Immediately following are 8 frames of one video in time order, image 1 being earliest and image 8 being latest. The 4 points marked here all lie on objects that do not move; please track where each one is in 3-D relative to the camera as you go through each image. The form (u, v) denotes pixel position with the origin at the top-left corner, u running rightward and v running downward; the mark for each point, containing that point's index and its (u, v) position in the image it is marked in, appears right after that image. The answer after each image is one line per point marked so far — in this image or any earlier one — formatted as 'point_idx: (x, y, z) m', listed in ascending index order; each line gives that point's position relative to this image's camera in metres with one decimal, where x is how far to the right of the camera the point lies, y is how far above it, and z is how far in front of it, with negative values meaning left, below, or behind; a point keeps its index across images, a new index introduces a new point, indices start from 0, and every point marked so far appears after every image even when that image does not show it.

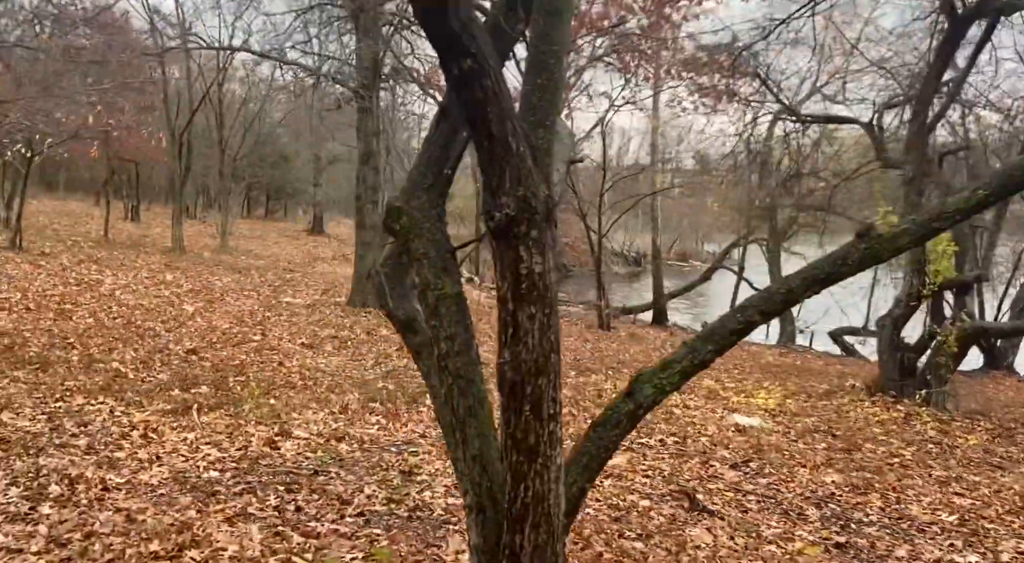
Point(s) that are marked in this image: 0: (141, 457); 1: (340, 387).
0: (-1.7, -0.8, +4.2) m
1: (-1.5, -0.9, +7.7) m
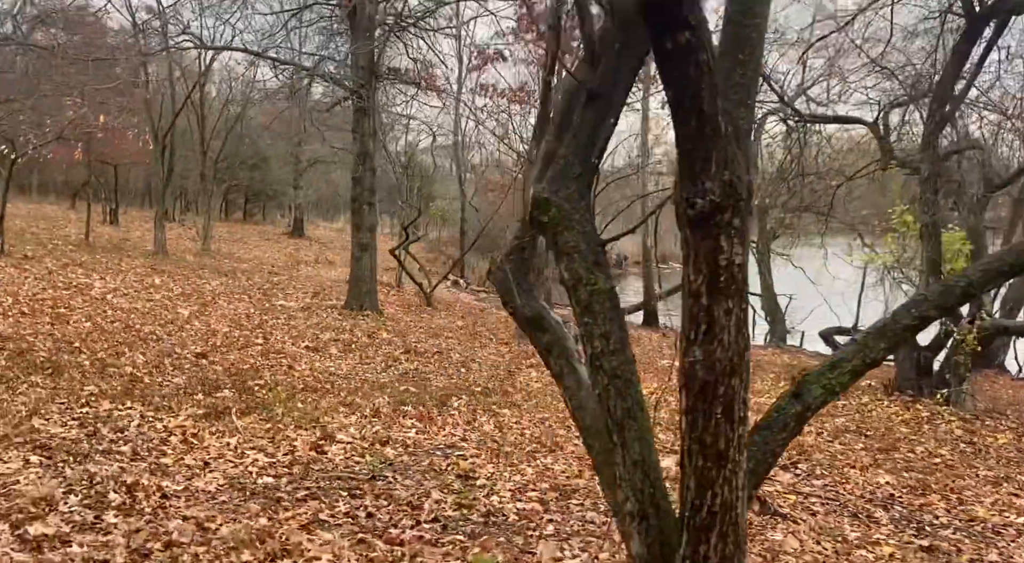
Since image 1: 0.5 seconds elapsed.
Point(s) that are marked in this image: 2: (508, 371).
0: (-1.5, -0.8, +4.1) m
1: (-1.3, -0.9, +7.6) m
2: (-0.1, -1.1, +10.8) m
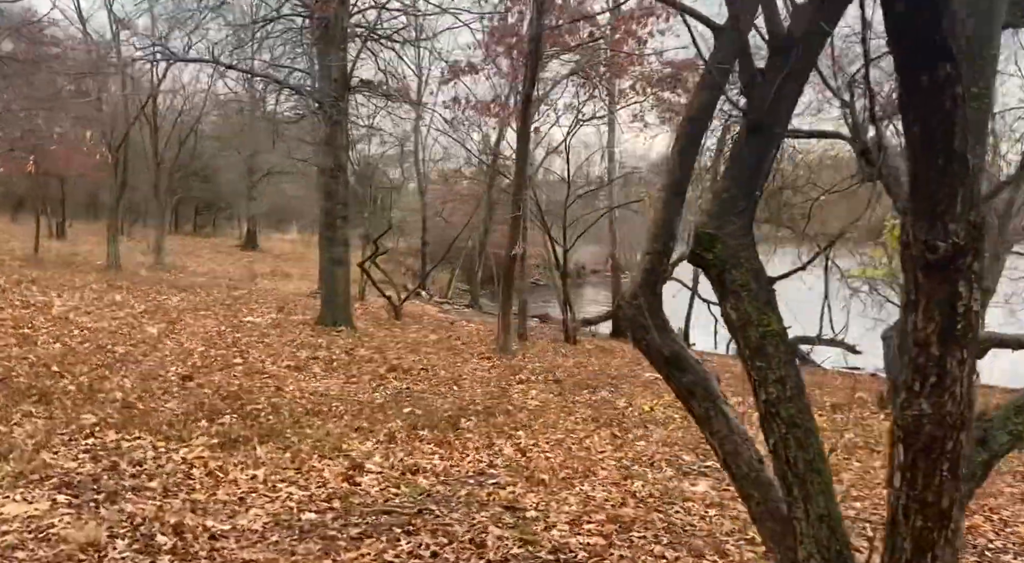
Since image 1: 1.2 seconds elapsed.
0: (-1.3, -1.0, +3.9) m
1: (-1.2, -1.1, +7.4) m
2: (-0.2, -1.3, +10.6) m
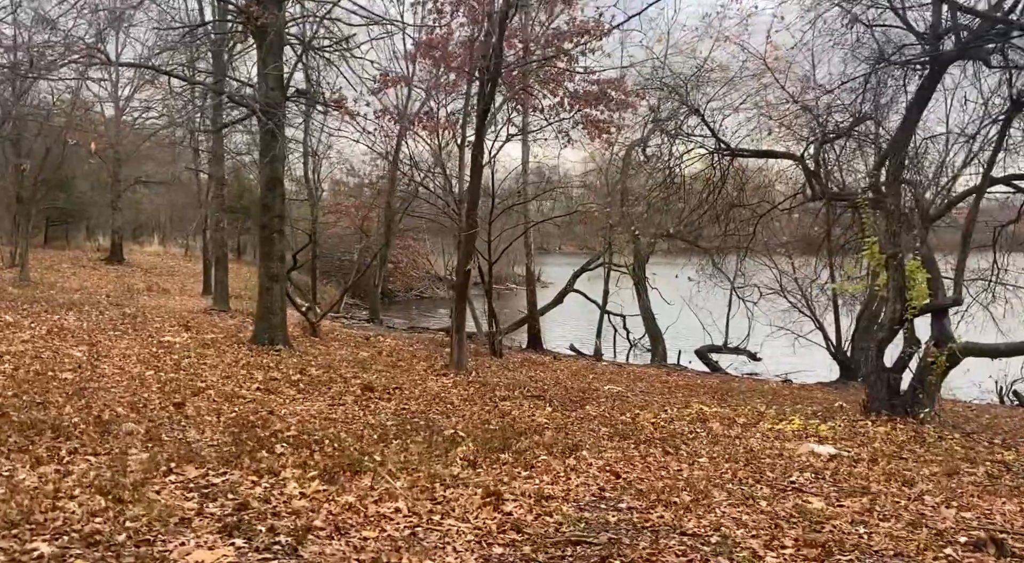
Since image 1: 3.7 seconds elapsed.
0: (-0.5, -1.1, +3.7) m
1: (-0.9, -1.3, +7.1) m
2: (-0.3, -1.5, +10.5) m
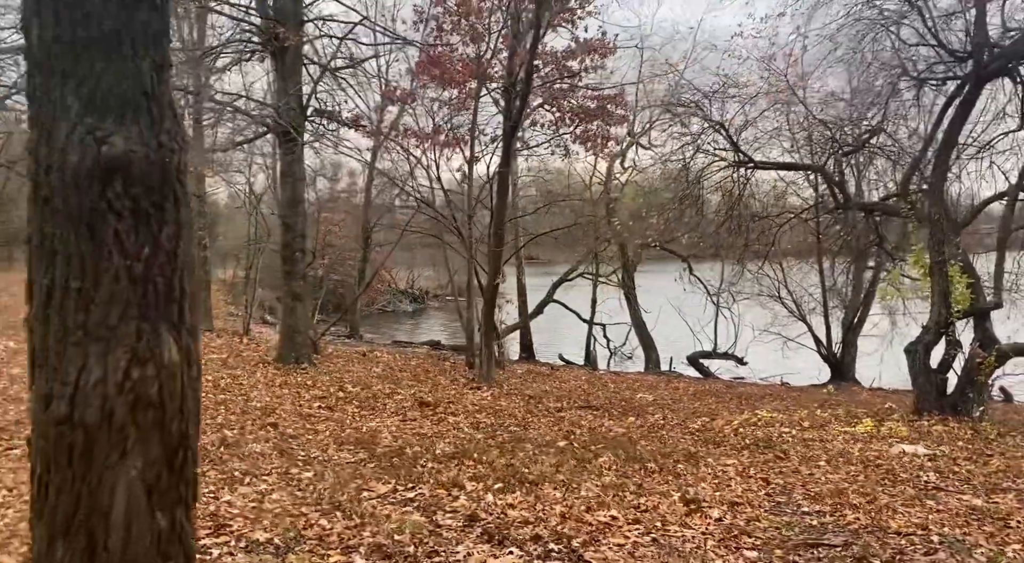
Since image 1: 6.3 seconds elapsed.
0: (+0.6, -1.2, +3.9) m
1: (+0.1, -1.4, +7.3) m
2: (+0.5, -1.7, +10.7) m
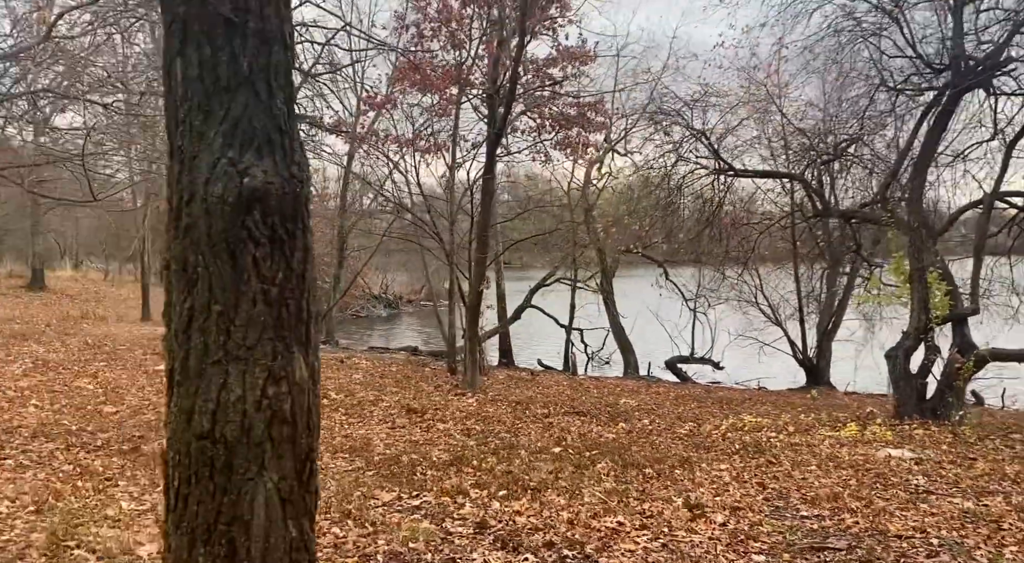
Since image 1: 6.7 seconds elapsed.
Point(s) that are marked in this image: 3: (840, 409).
0: (+0.7, -1.2, +4.0) m
1: (0.0, -1.5, +7.4) m
2: (+0.3, -1.7, +10.8) m
3: (+4.9, -1.9, +13.1) m
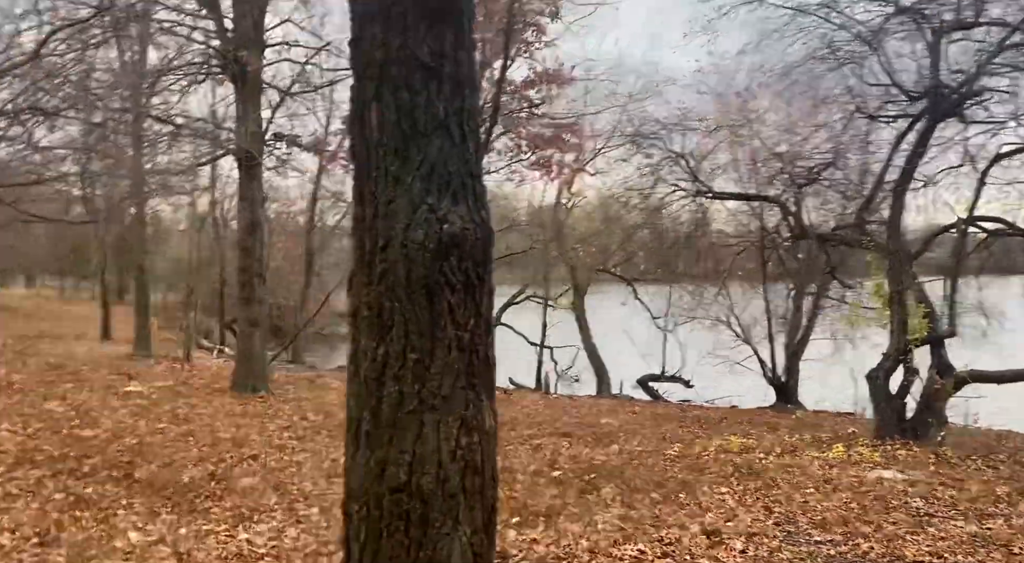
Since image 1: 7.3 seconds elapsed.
0: (+0.8, -1.3, +4.0) m
1: (0.0, -1.7, +7.4) m
2: (+0.2, -2.0, +10.7) m
3: (+4.6, -2.2, +13.2) m
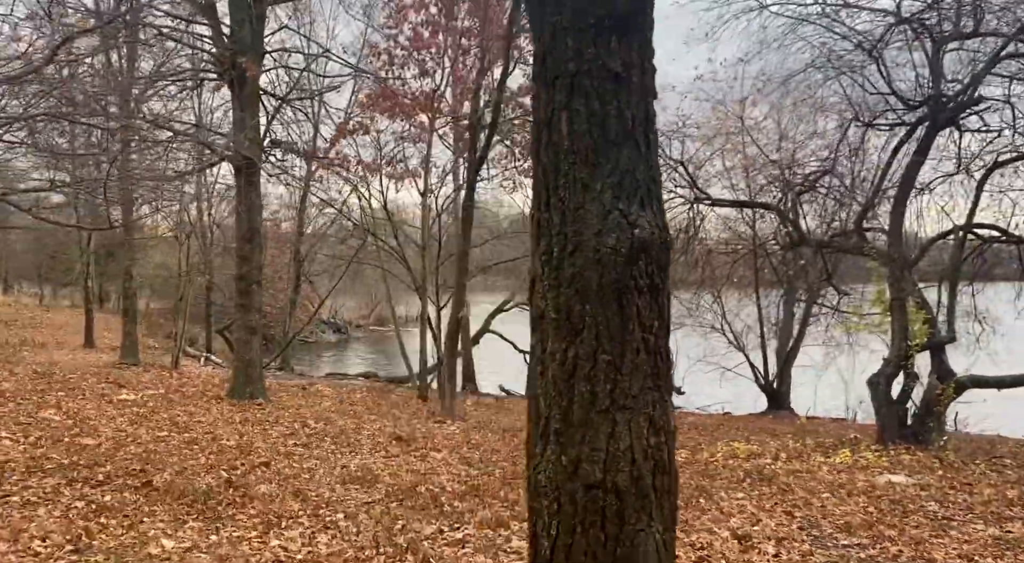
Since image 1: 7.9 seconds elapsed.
0: (+1.0, -1.4, +4.0) m
1: (+0.1, -1.7, +7.4) m
2: (+0.3, -2.1, +10.8) m
3: (+4.7, -2.3, +13.3) m
